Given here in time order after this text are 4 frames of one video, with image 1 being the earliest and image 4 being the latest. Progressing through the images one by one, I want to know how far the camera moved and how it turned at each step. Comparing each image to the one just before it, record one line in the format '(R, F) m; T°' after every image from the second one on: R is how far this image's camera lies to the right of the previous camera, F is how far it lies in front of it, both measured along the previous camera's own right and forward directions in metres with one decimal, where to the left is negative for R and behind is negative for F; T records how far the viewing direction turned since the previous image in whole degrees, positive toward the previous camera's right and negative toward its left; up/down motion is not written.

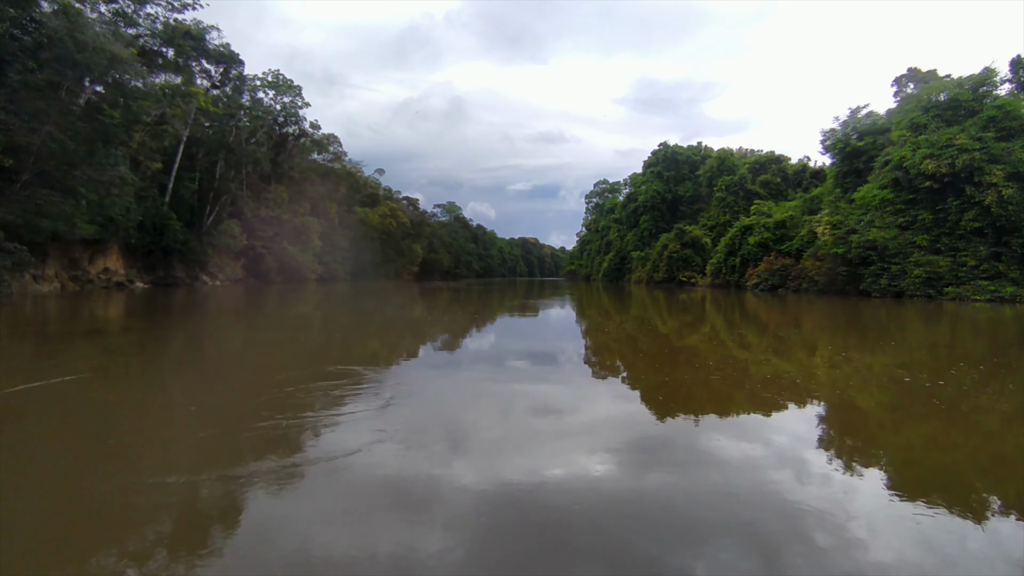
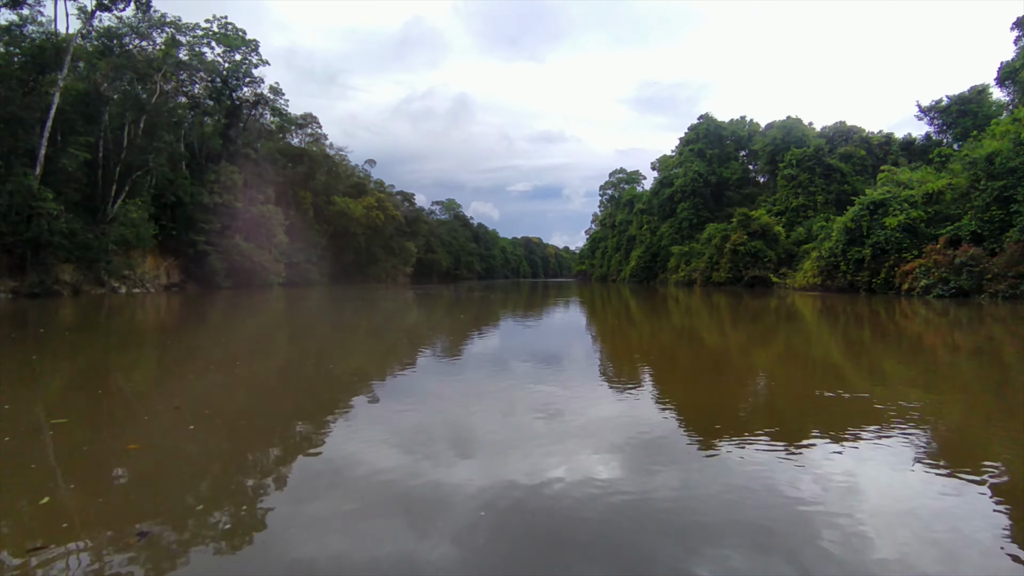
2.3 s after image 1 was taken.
(-0.1, +0.9) m; 0°
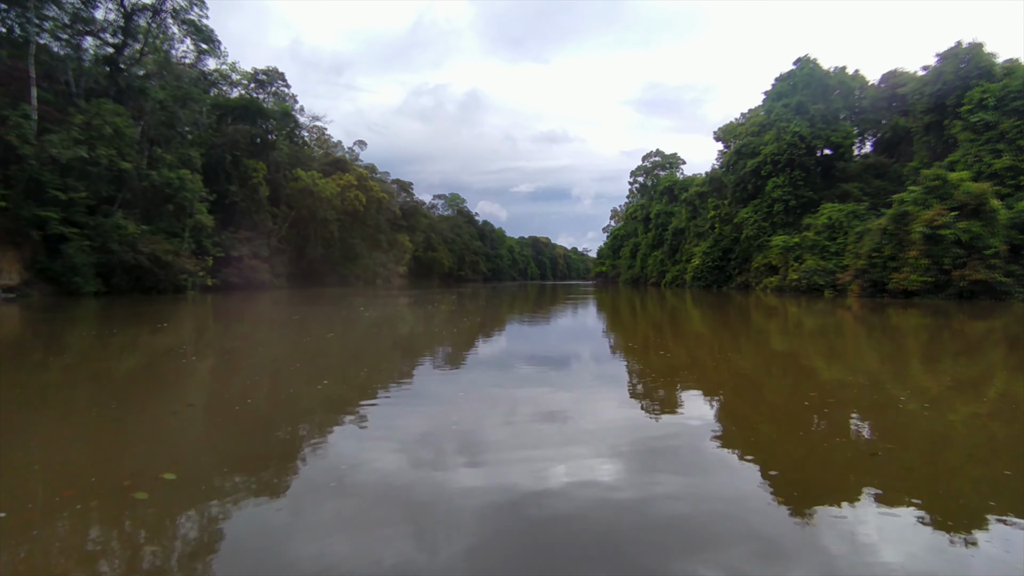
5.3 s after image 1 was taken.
(-0.1, +1.2) m; 0°
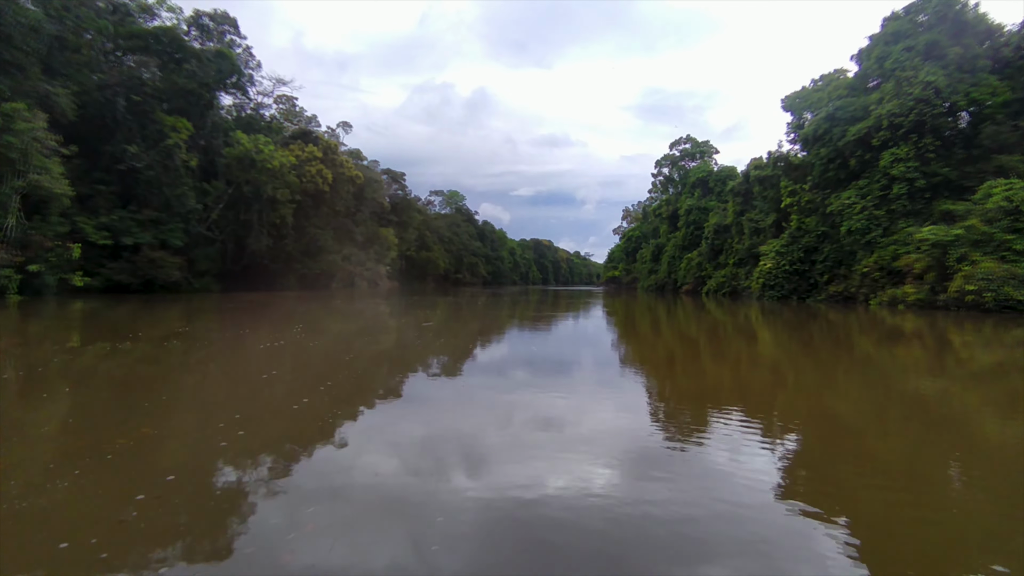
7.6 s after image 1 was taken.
(-0.1, +0.9) m; 0°
